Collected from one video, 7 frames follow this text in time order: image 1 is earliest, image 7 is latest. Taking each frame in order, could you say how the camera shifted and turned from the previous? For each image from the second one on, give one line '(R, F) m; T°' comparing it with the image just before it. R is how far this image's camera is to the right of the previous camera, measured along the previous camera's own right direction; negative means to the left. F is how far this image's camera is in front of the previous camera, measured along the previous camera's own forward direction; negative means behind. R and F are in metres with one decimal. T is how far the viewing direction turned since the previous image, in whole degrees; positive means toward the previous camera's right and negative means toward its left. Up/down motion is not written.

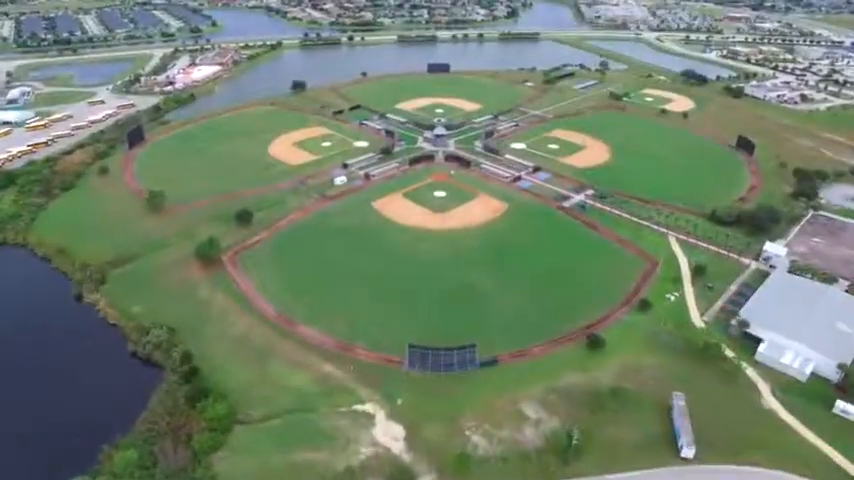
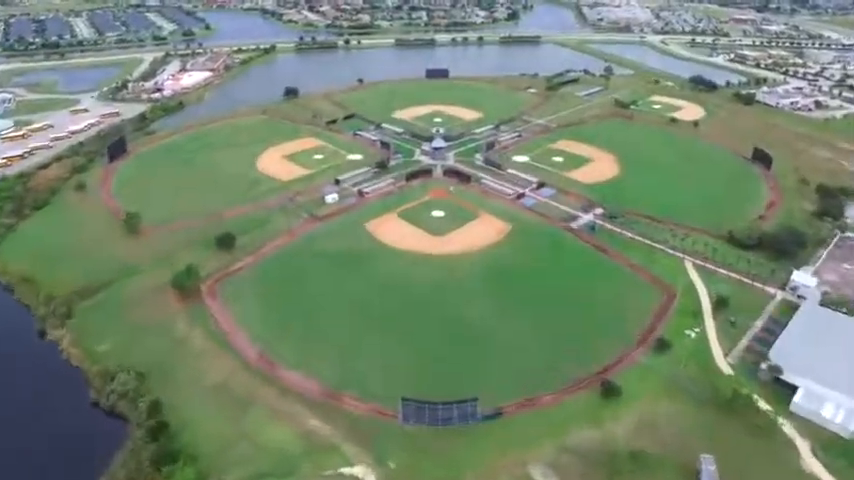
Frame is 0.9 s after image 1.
(+0.3, +5.6) m; 0°
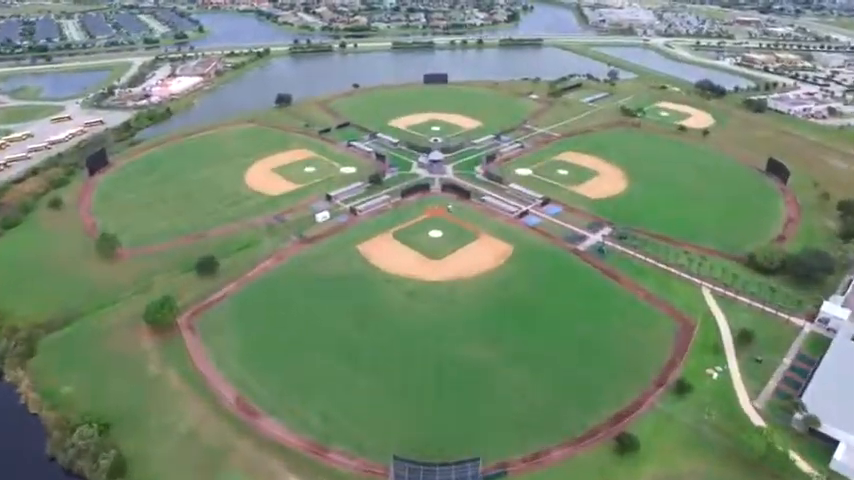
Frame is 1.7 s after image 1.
(+0.3, +5.1) m; 0°
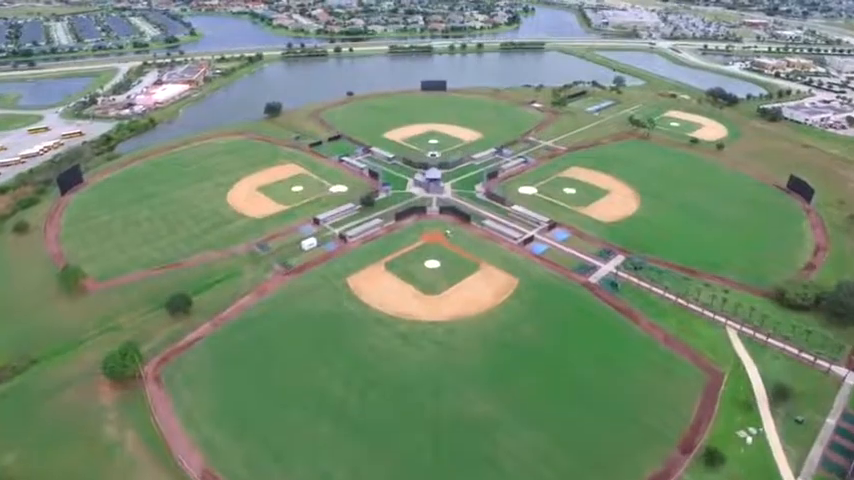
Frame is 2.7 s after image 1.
(+0.4, +6.4) m; 0°
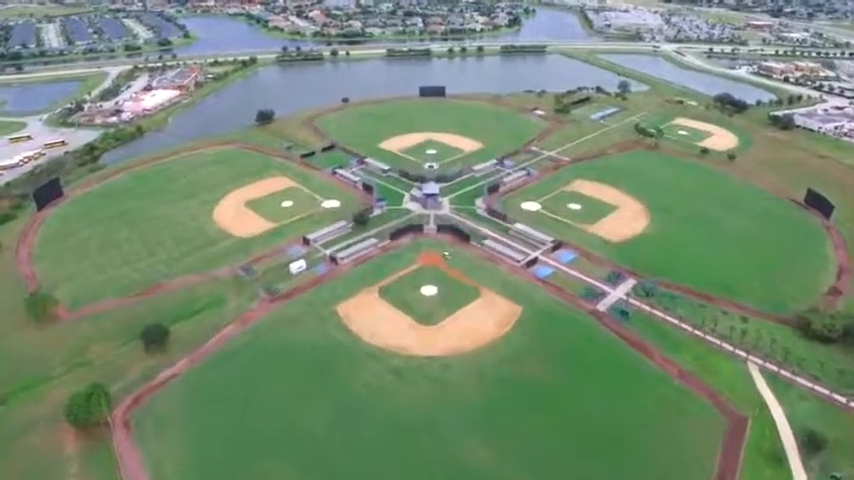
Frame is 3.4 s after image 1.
(+0.3, +4.6) m; 0°
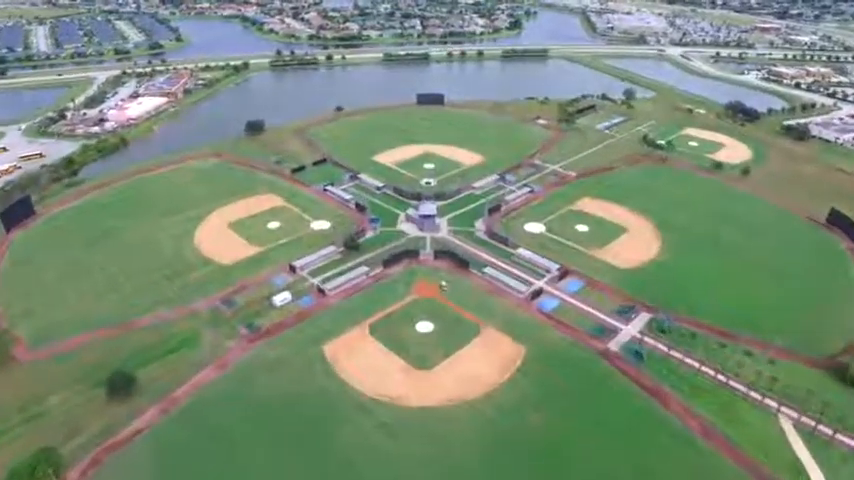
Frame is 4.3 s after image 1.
(+0.4, +5.4) m; 0°
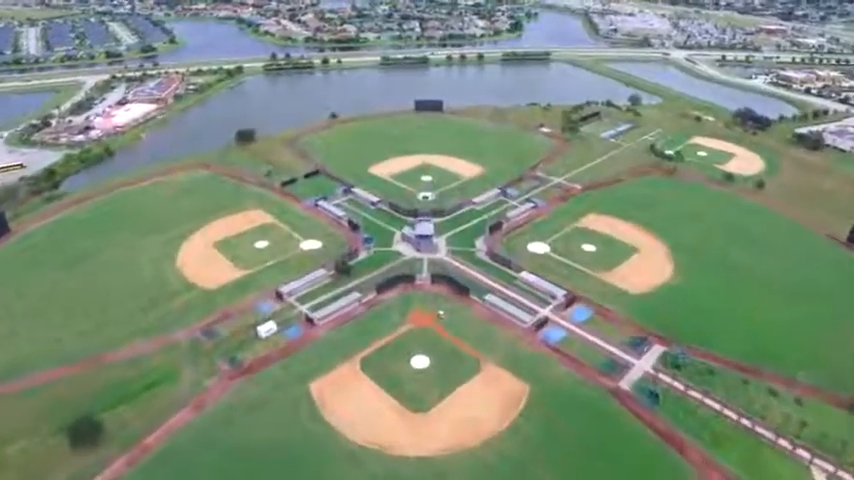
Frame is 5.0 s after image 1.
(+0.3, +4.4) m; 0°
